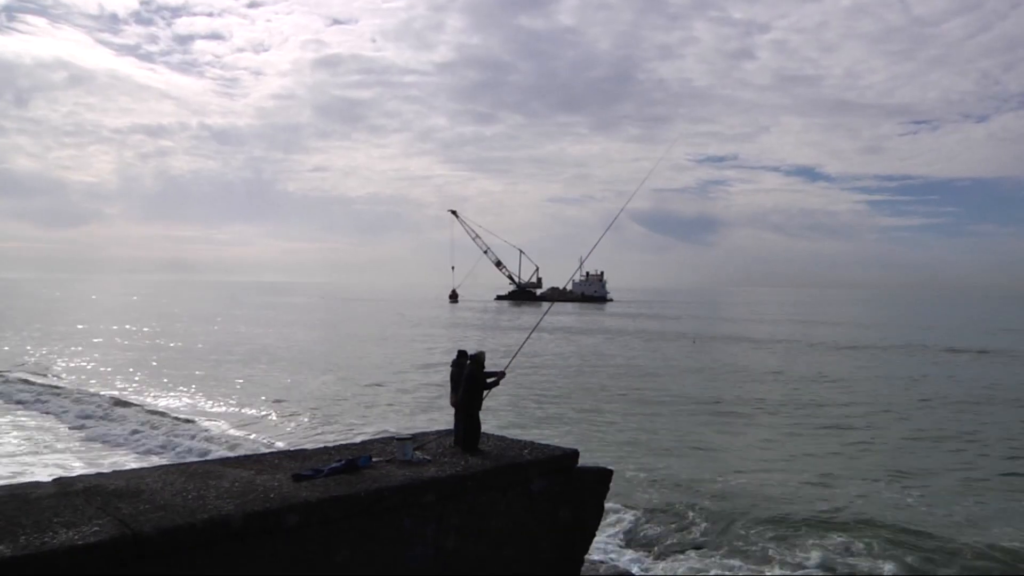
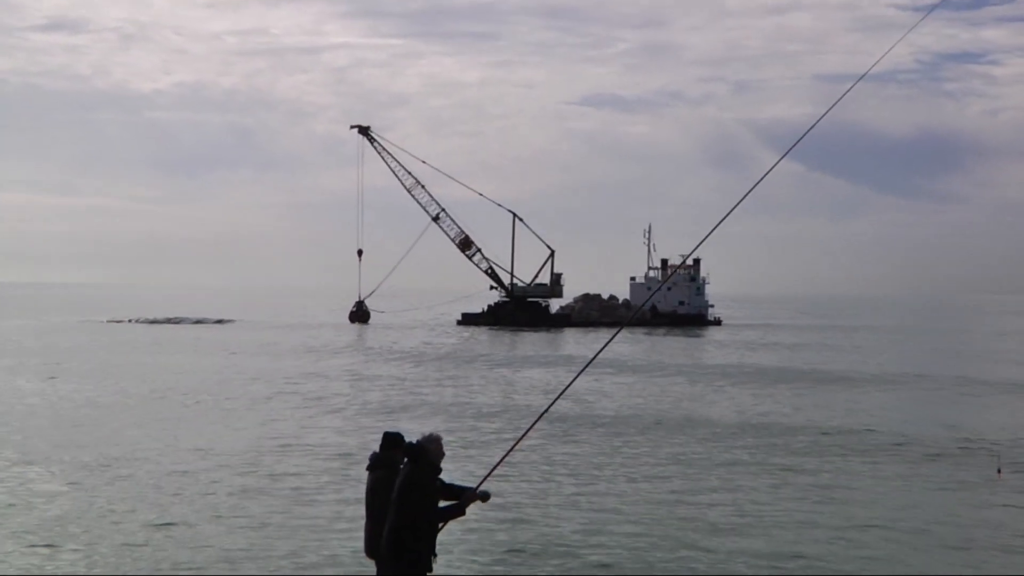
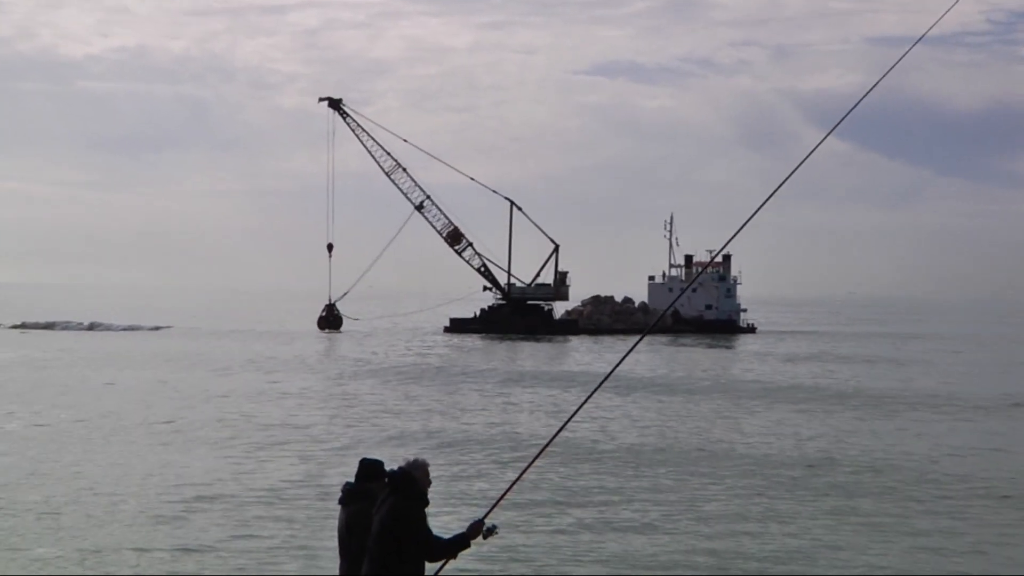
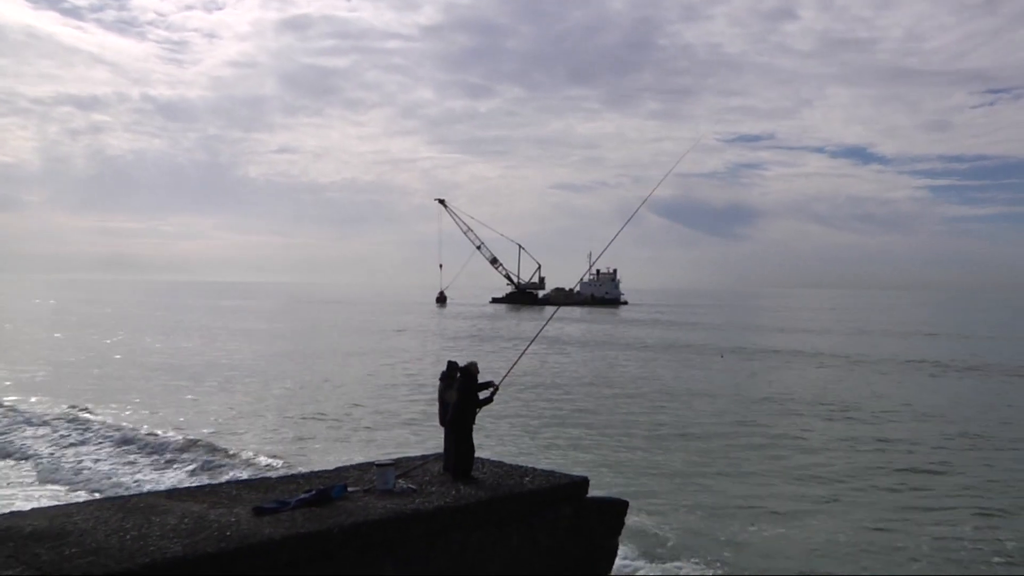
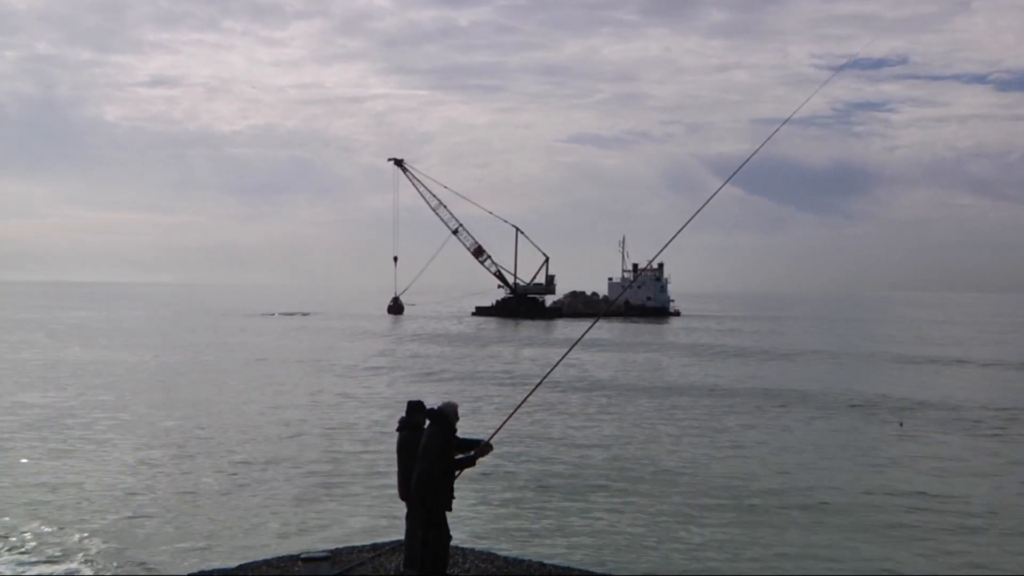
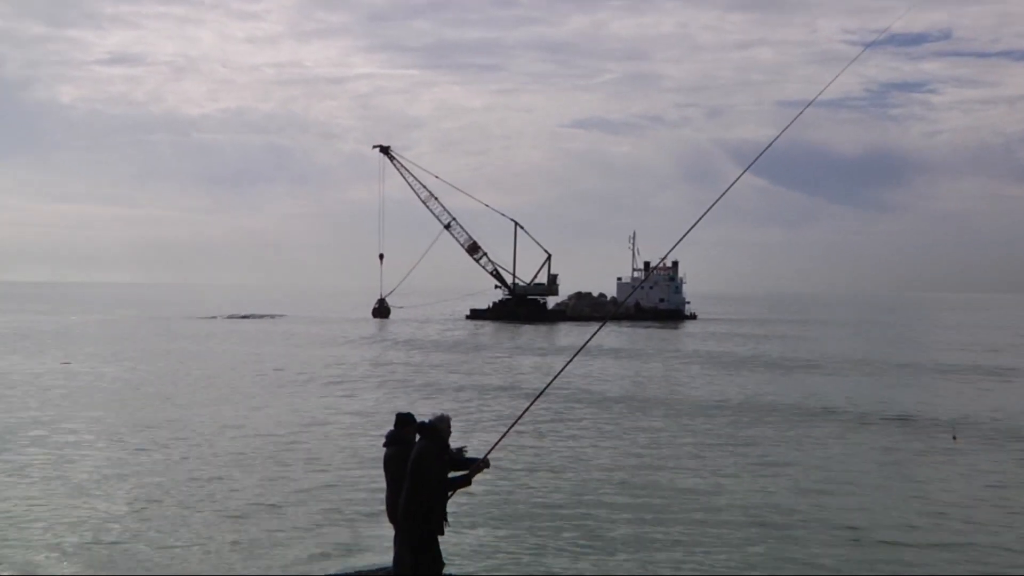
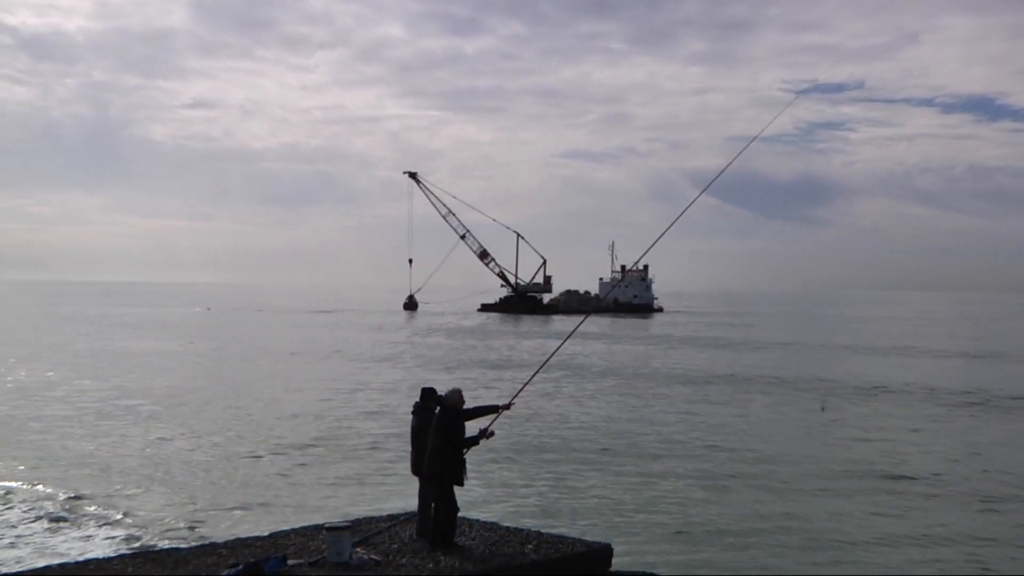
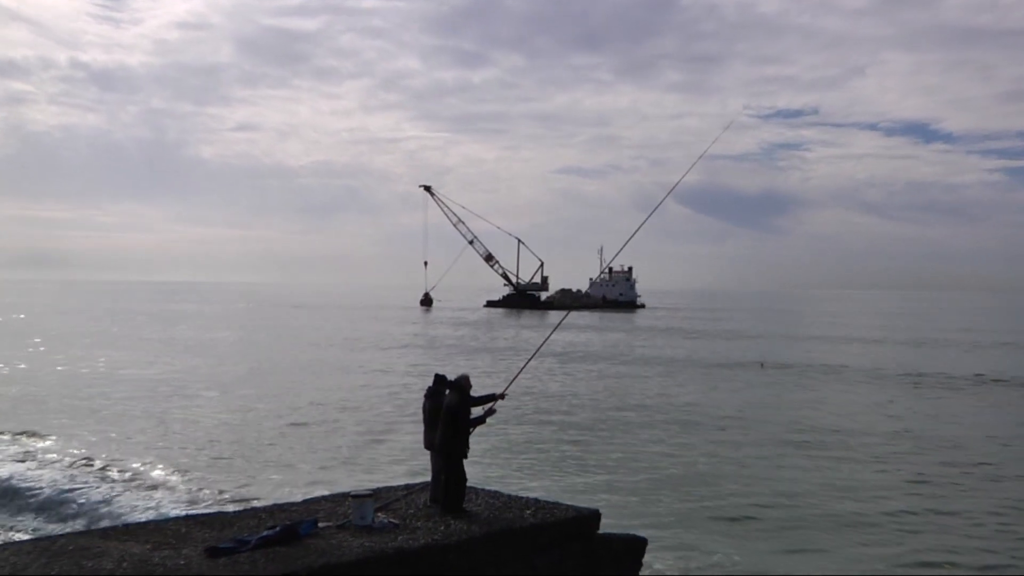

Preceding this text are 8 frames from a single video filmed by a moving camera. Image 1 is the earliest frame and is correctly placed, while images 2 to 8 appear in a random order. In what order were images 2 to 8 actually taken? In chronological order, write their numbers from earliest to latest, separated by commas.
4, 8, 7, 5, 6, 2, 3
